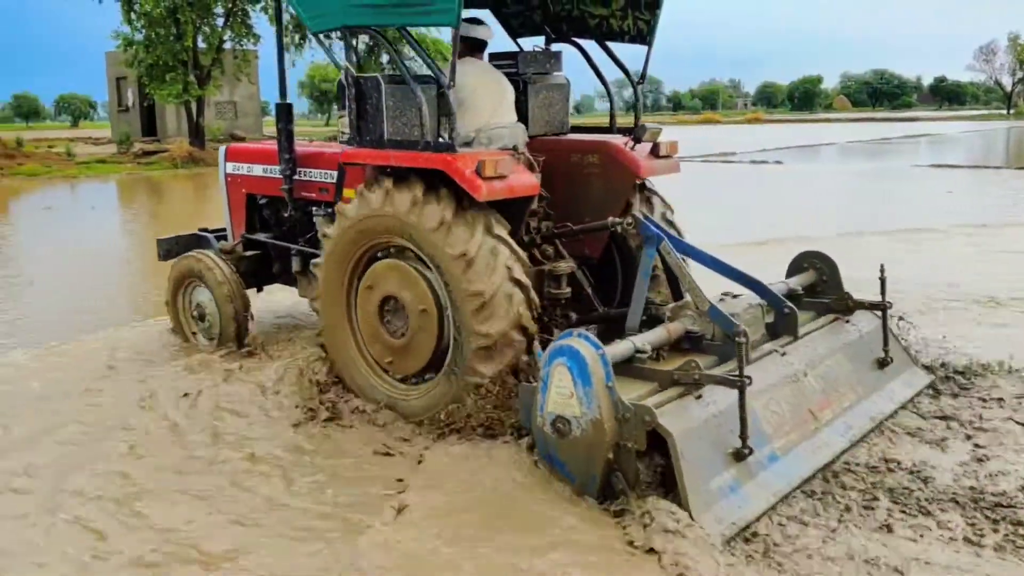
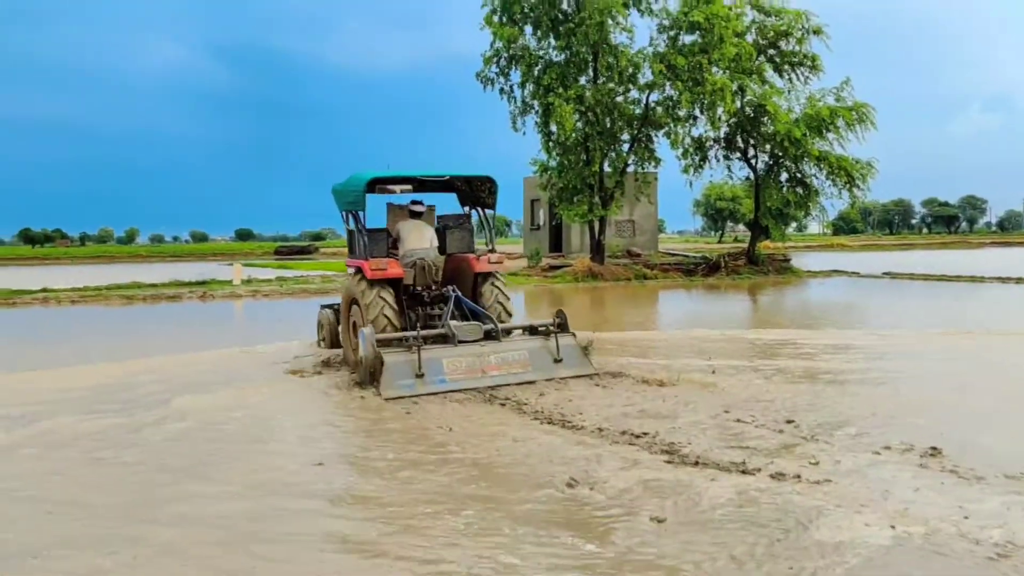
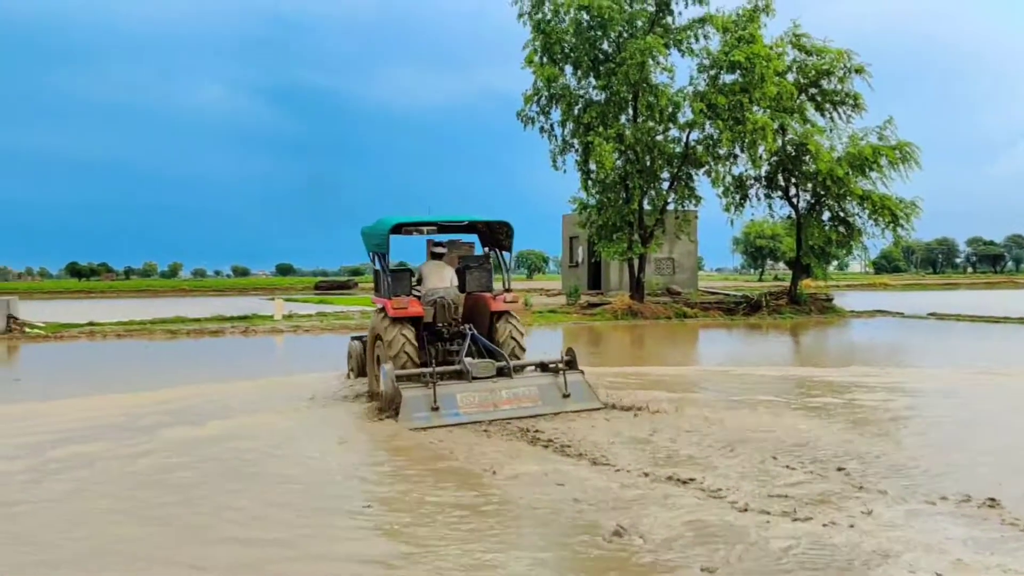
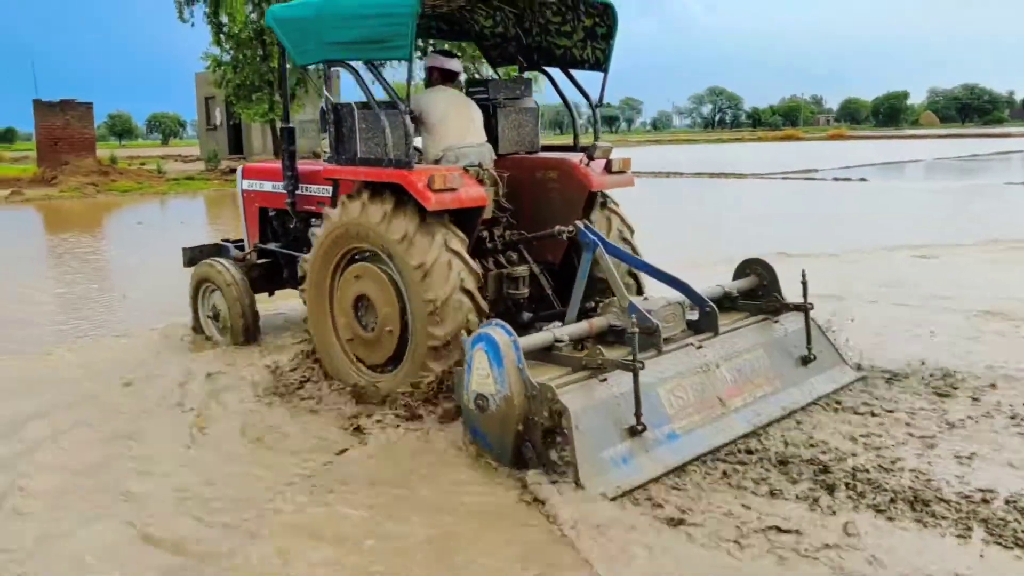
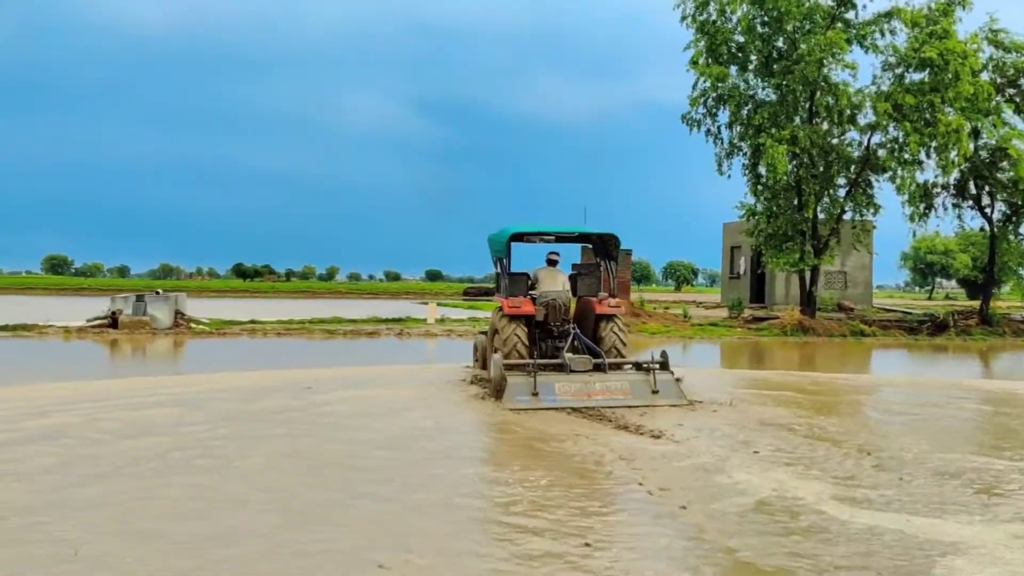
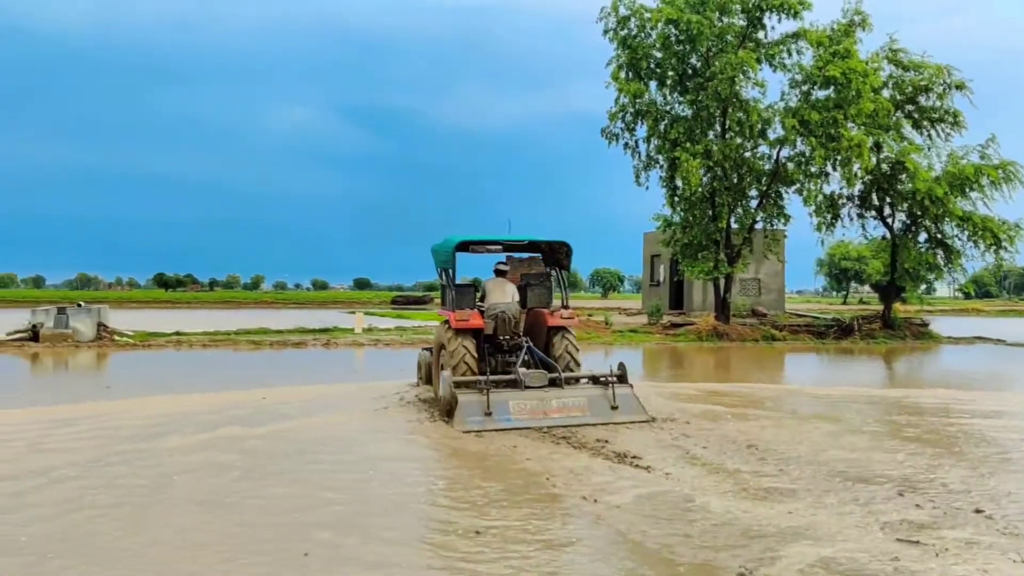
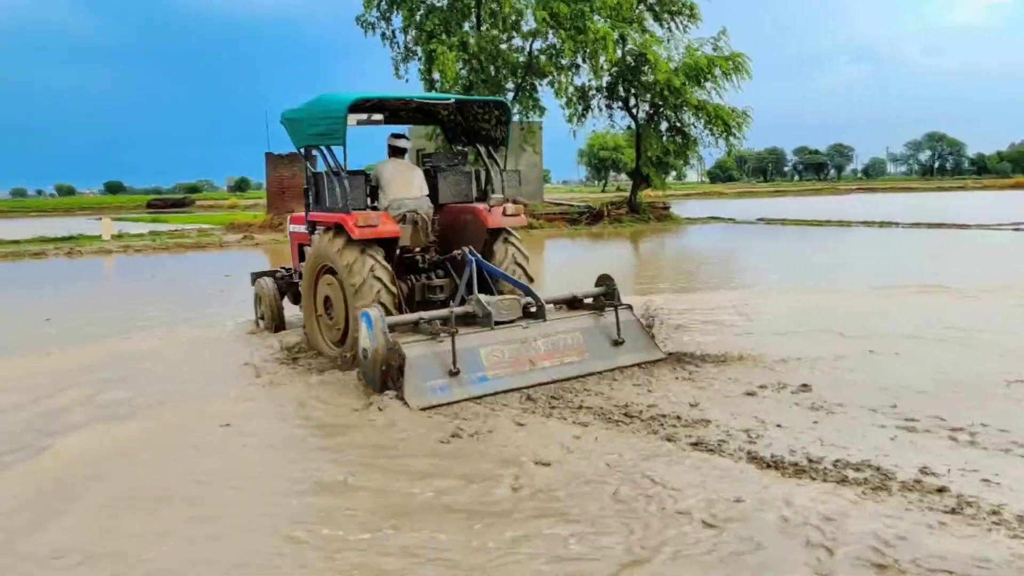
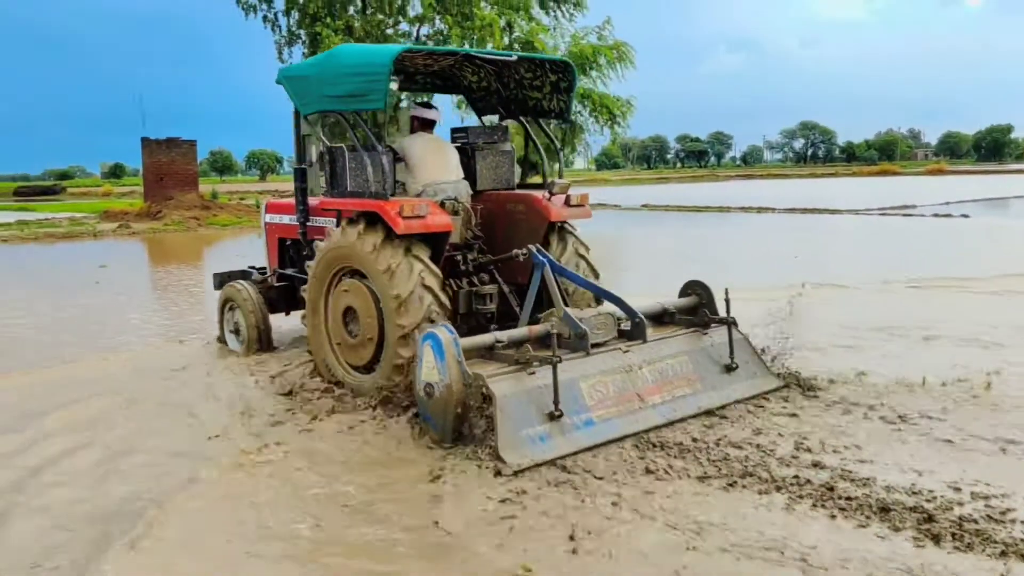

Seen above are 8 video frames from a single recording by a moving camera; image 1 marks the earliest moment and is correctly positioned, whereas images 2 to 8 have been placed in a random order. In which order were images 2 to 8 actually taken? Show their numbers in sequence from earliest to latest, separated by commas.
4, 8, 7, 2, 3, 6, 5
